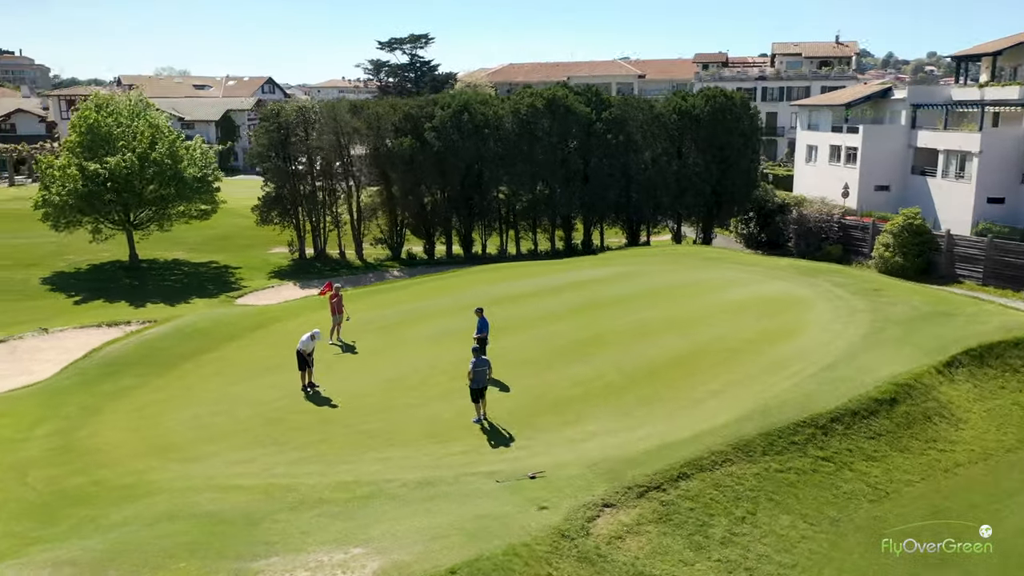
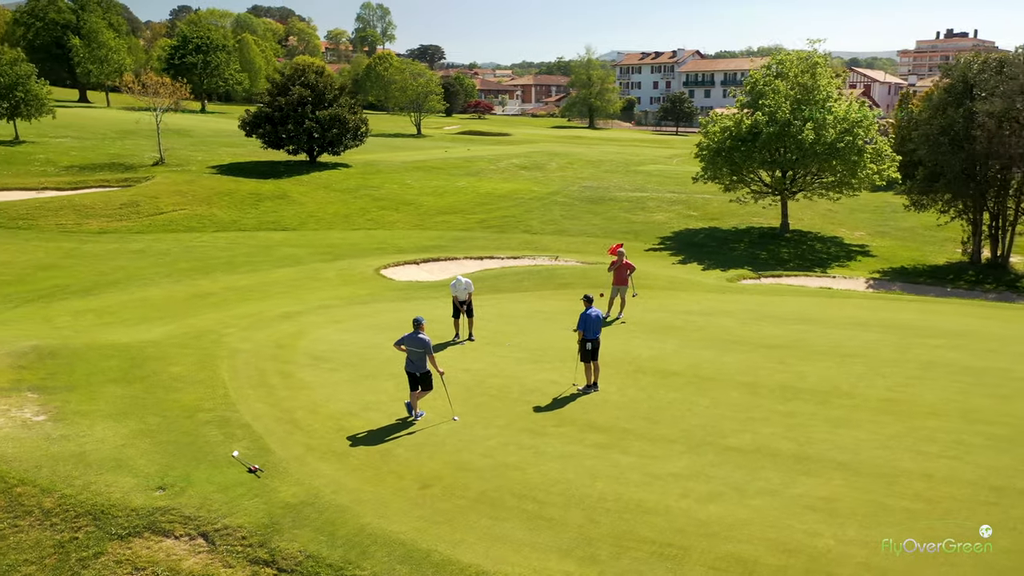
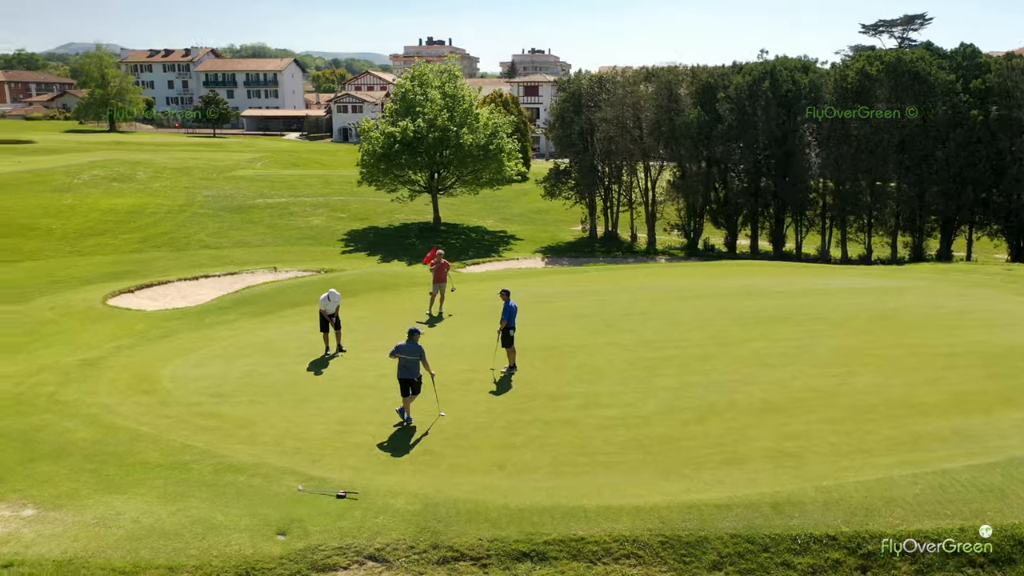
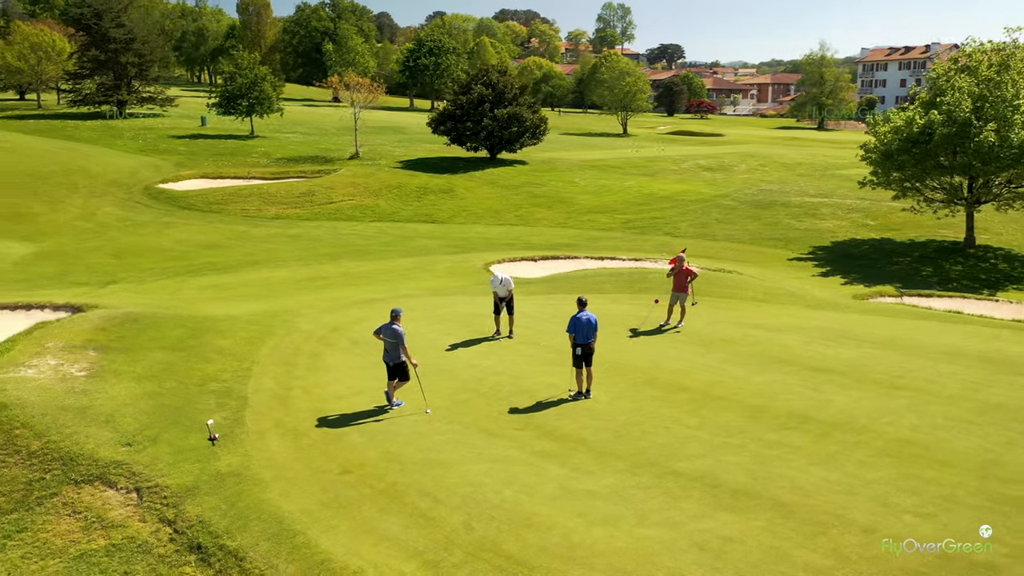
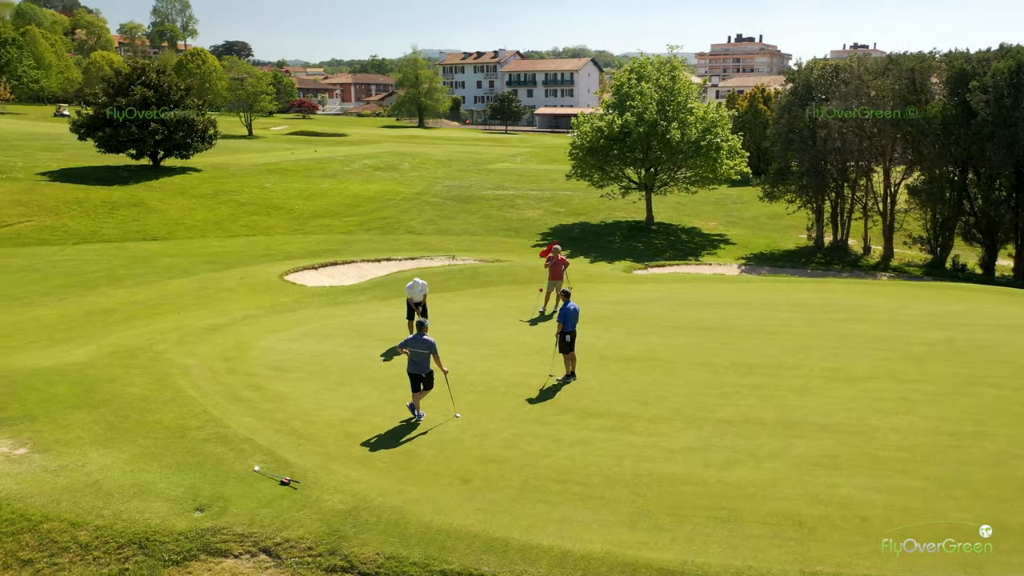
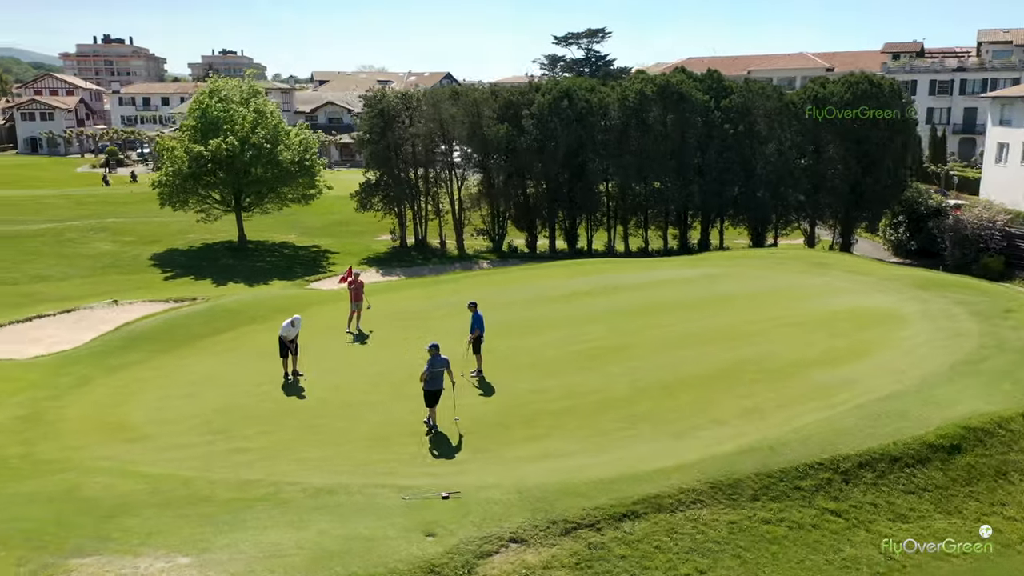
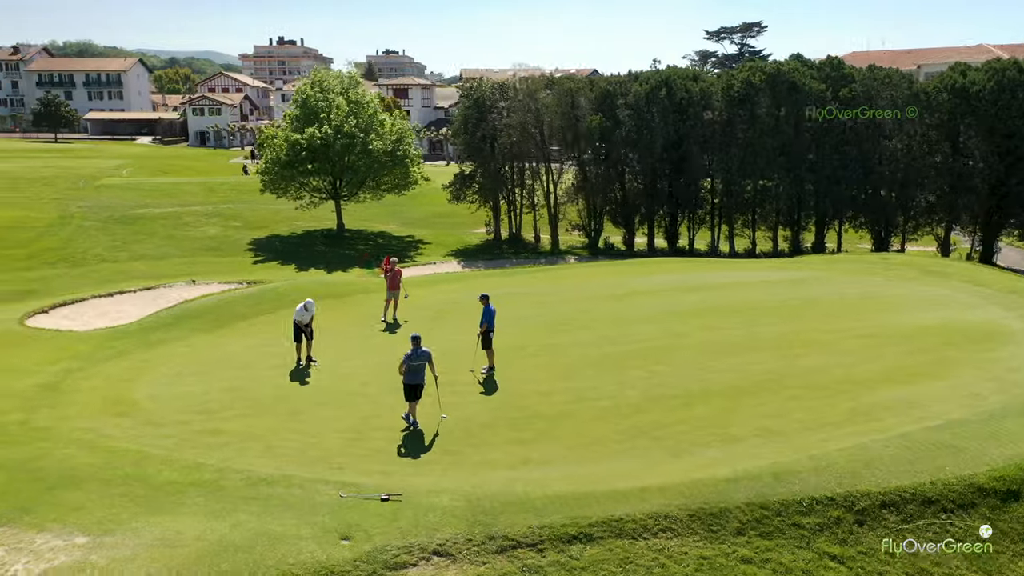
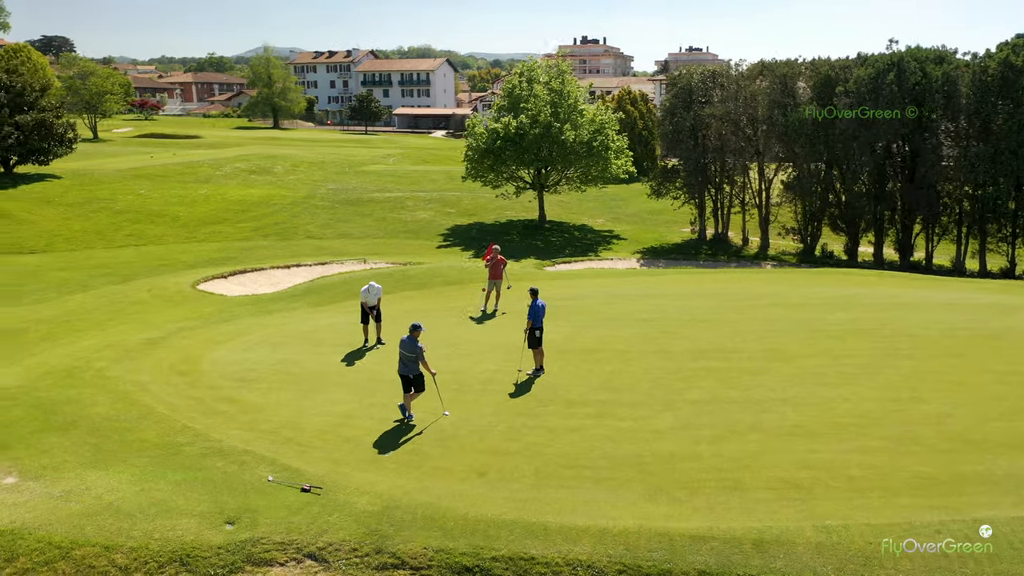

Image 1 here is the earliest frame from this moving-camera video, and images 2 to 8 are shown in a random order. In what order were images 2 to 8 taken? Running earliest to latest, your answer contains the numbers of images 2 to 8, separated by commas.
6, 7, 3, 8, 5, 2, 4
